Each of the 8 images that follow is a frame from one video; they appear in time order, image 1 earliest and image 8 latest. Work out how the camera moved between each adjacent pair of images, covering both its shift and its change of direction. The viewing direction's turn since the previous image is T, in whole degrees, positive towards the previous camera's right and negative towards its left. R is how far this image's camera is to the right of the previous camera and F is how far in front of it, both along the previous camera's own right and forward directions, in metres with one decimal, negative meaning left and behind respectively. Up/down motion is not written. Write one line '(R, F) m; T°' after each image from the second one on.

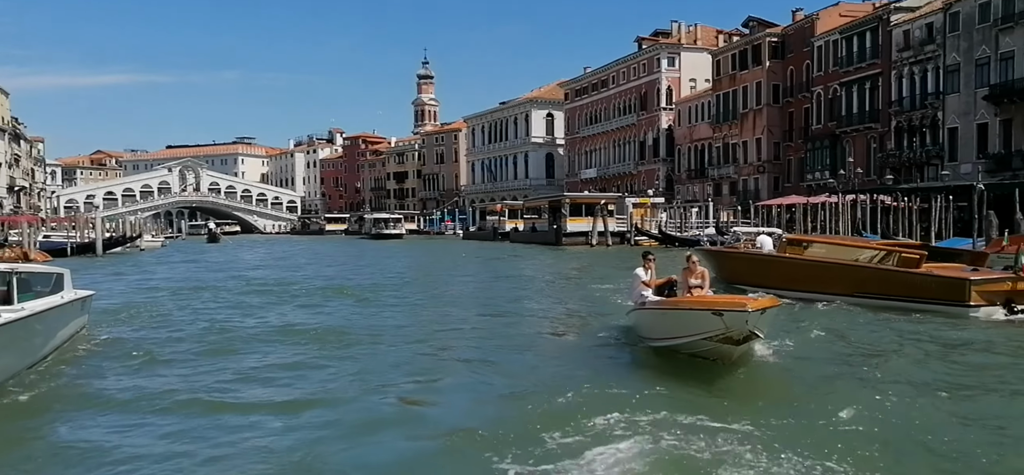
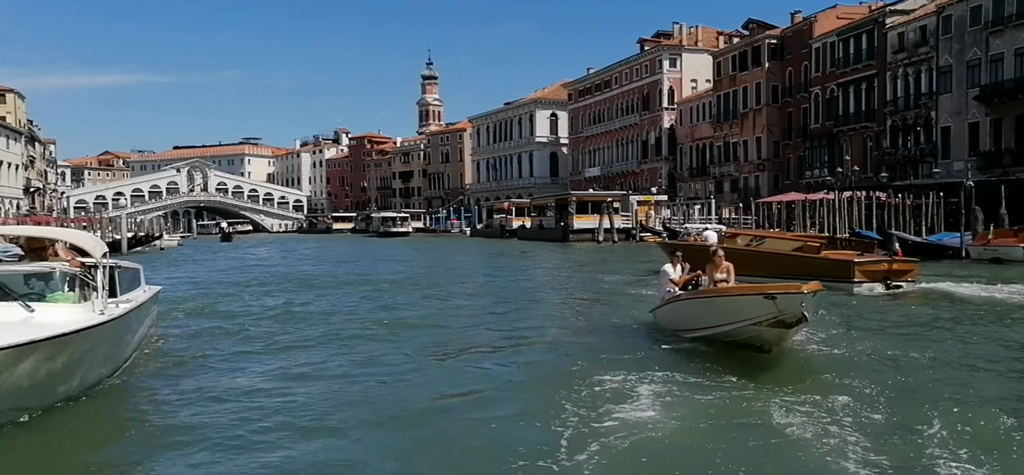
(-0.4, -1.5) m; 0°
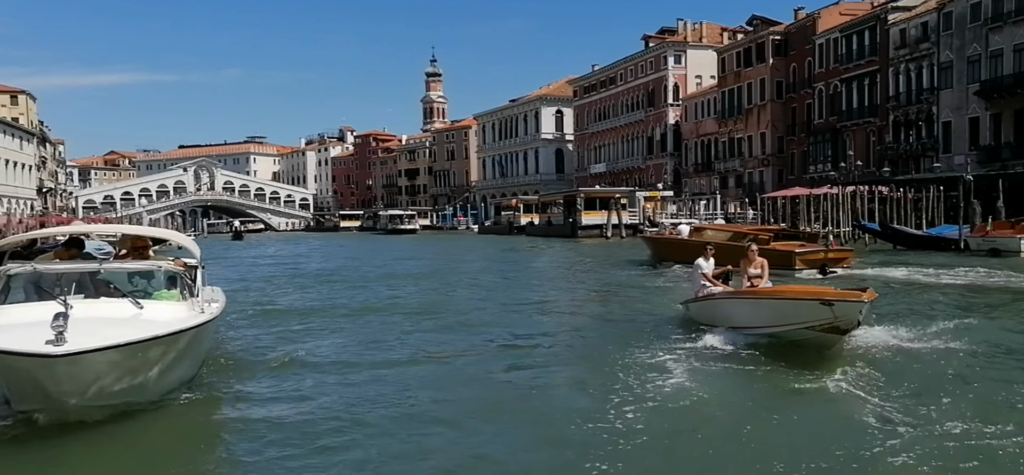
(-0.4, -0.9) m; 0°
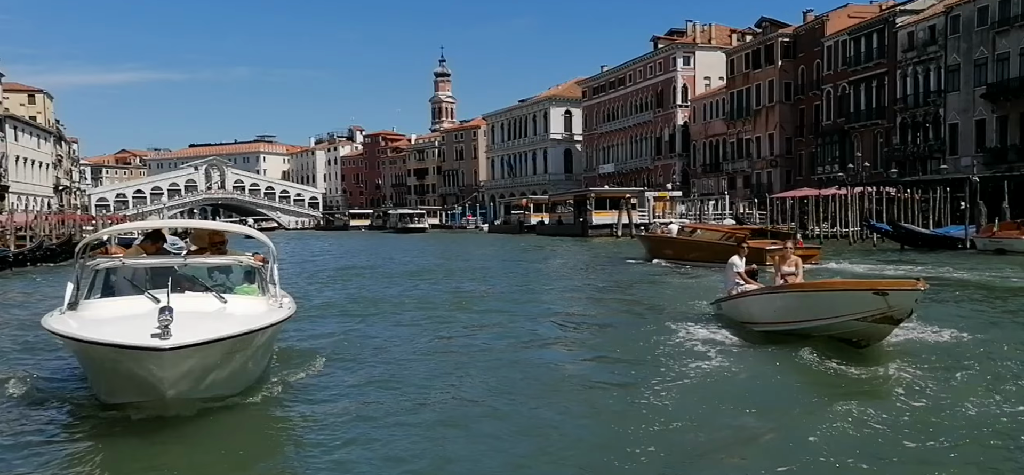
(-0.3, -0.7) m; 0°
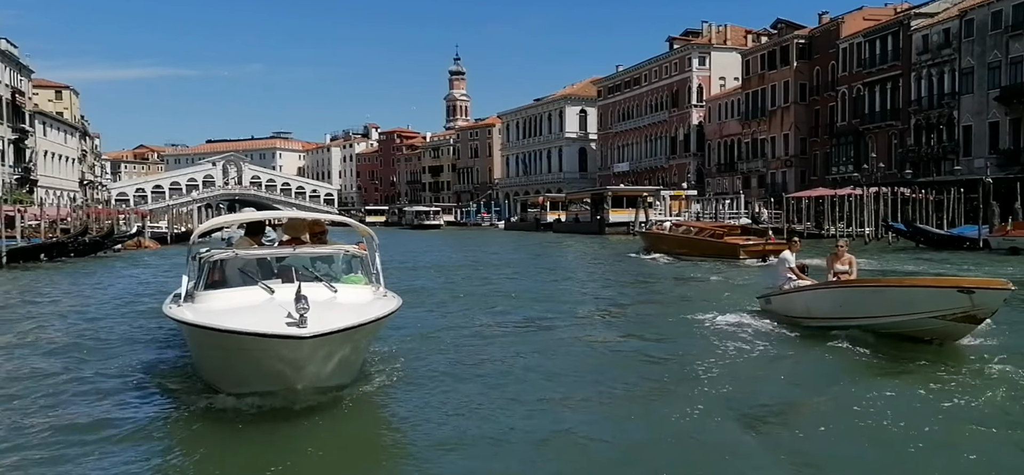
(-0.5, -1.0) m; -1°
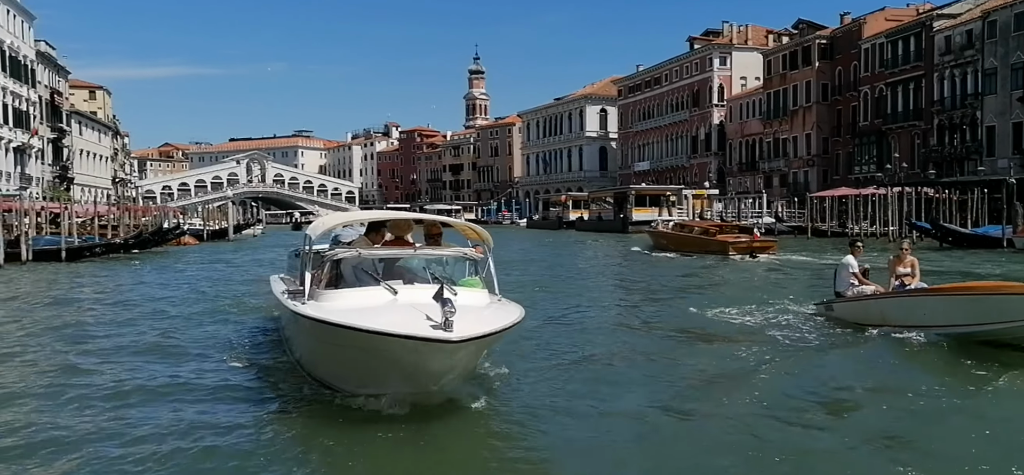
(-0.6, -0.9) m; -1°
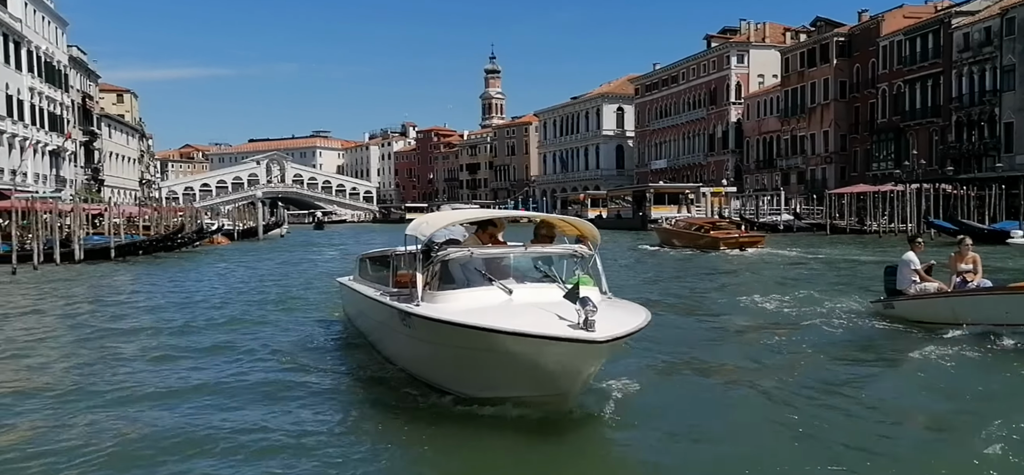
(-0.5, -0.9) m; -1°
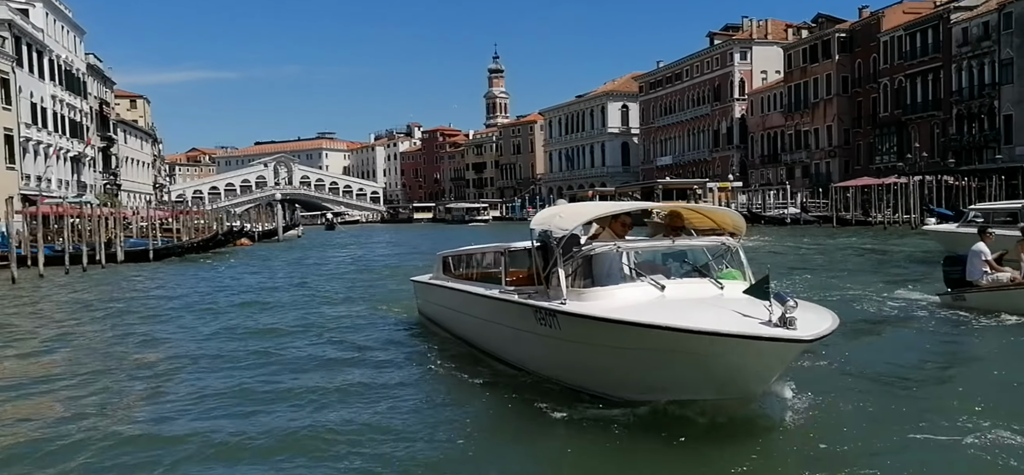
(-0.5, -1.1) m; 0°
